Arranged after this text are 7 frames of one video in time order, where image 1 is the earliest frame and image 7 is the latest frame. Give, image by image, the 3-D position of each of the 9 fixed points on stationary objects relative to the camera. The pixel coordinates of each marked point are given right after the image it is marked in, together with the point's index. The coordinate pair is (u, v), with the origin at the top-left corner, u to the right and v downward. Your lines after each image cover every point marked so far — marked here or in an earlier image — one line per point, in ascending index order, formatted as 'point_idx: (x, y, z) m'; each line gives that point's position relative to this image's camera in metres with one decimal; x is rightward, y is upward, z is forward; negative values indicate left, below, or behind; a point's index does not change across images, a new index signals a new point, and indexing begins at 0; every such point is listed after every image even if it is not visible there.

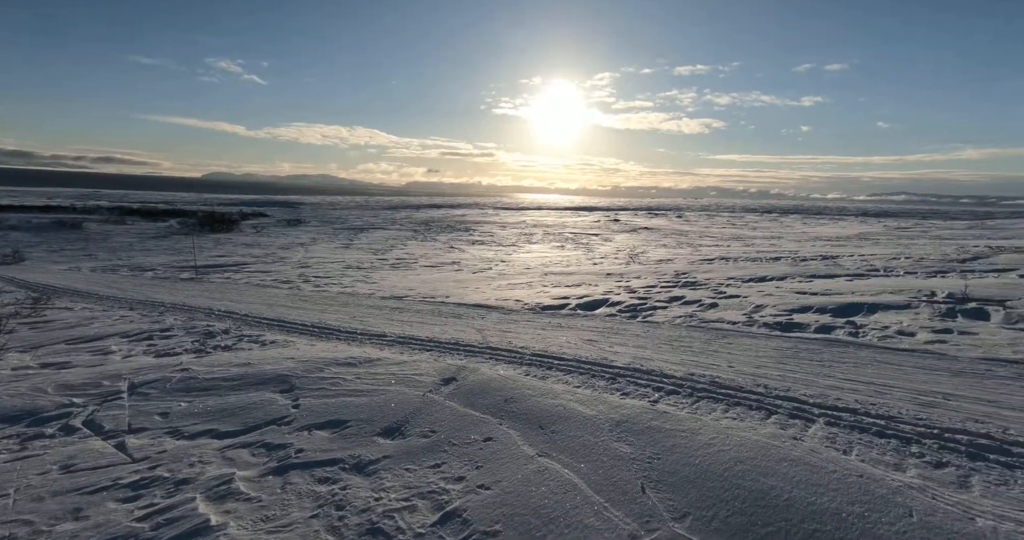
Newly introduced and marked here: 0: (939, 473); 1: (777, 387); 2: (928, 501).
0: (+3.3, -1.6, +2.9) m
1: (+2.7, -1.2, +4.1) m
2: (+3.0, -1.7, +2.7) m
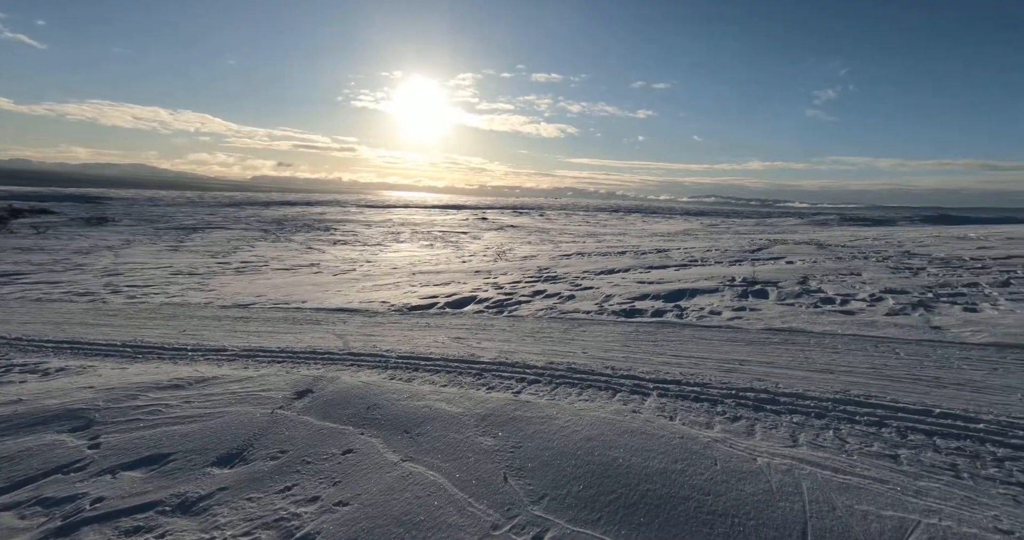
0: (+2.1, -1.4, +3.5) m
1: (+1.2, -1.2, +4.5) m
2: (+1.9, -1.6, +3.3) m
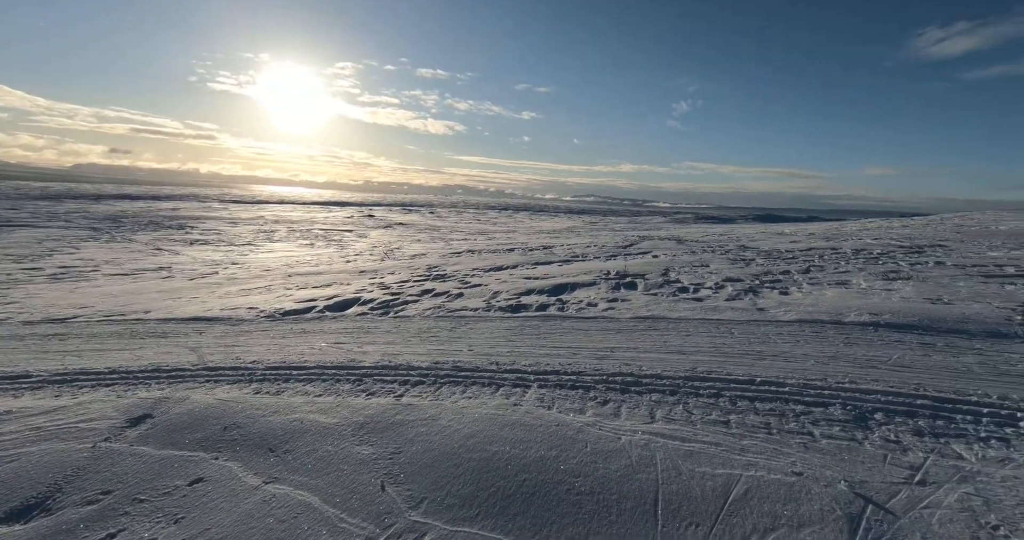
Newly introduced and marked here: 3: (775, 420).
0: (+0.9, -1.4, +3.8) m
1: (-0.1, -1.1, +4.6) m
2: (+0.8, -1.5, +3.5) m
3: (+2.4, -1.4, +3.4) m
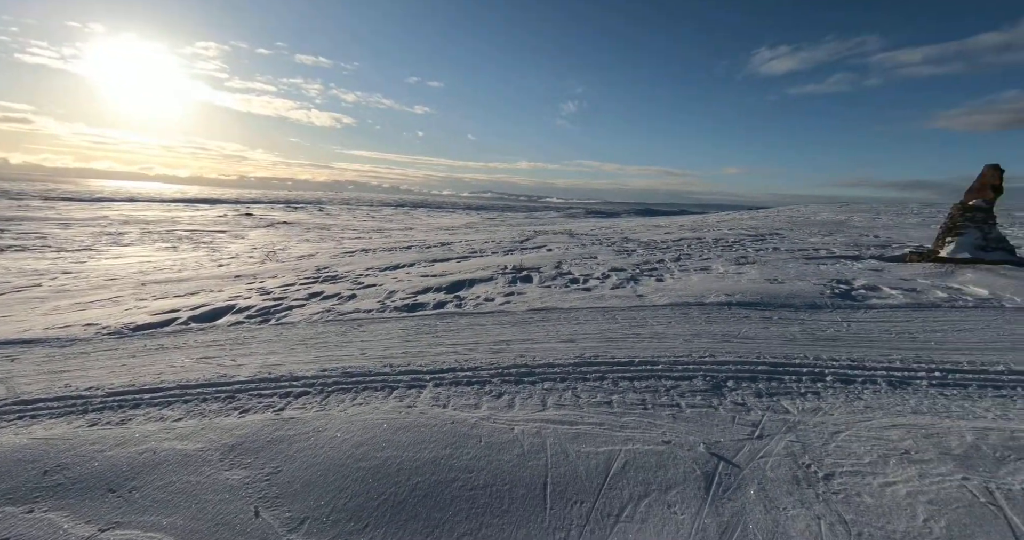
0: (-0.1, -1.3, +3.9) m
1: (-1.3, -1.1, +4.4) m
2: (-0.2, -1.4, +3.5) m
3: (+1.4, -1.2, +3.8) m
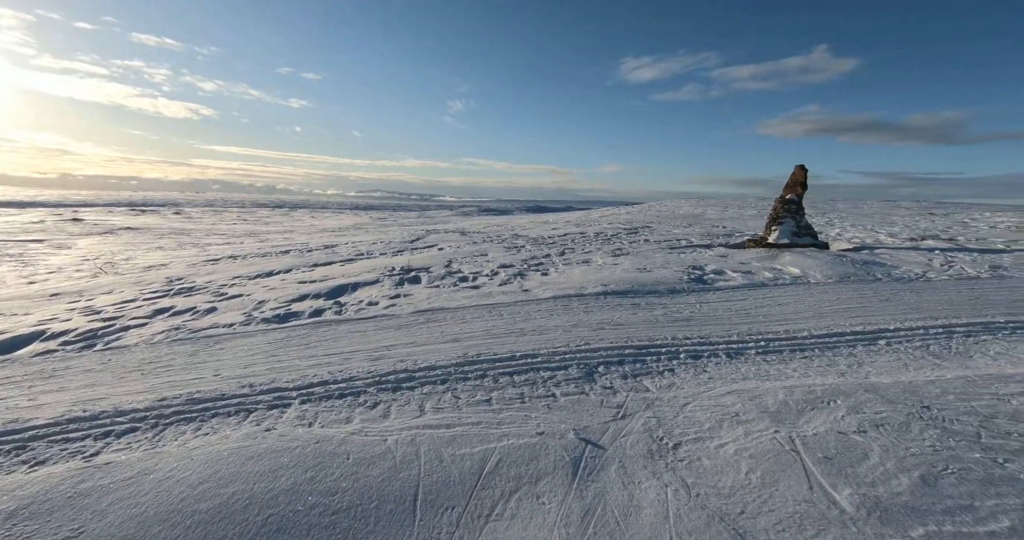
0: (-1.3, -1.3, +3.7) m
1: (-2.6, -1.2, +4.1) m
2: (-1.3, -1.5, +3.4) m
3: (+0.2, -1.2, +3.9) m
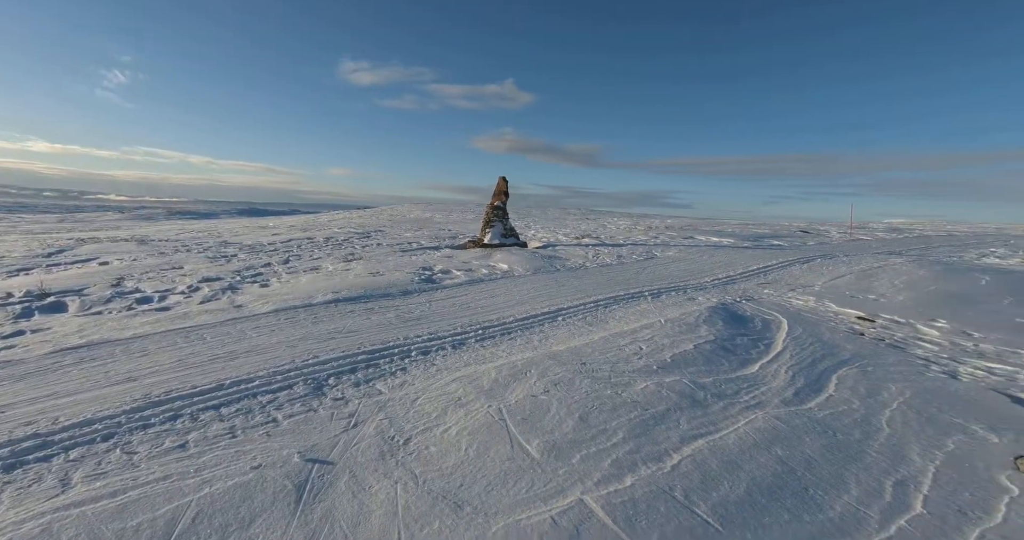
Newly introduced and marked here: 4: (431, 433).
0: (-3.6, -1.5, +2.4) m
1: (-4.8, -1.4, +2.2) m
2: (-3.4, -1.6, +2.1) m
3: (-2.4, -1.3, +3.3) m
4: (-0.7, -1.4, +3.2) m
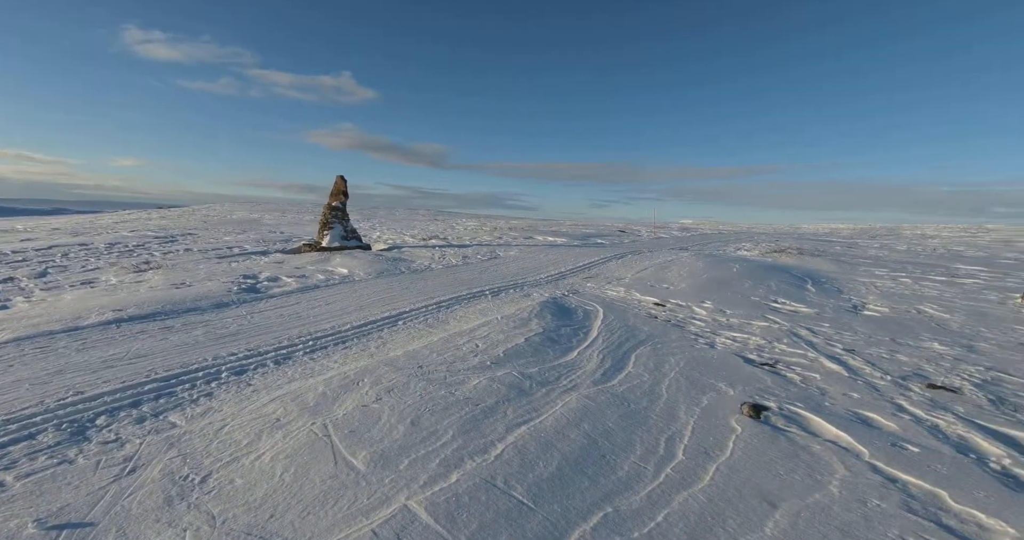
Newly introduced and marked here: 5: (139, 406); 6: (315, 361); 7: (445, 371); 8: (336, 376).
0: (-4.6, -1.7, +1.3) m
1: (-5.8, -1.7, +0.7) m
2: (-4.3, -1.8, +1.1) m
3: (-3.7, -1.4, +2.5) m
4: (-2.1, -1.5, +2.9) m
5: (-3.1, -1.2, +3.3) m
6: (-2.0, -1.0, +4.2) m
7: (-0.6, -1.1, +4.1) m
8: (-1.7, -1.1, +3.9) m
